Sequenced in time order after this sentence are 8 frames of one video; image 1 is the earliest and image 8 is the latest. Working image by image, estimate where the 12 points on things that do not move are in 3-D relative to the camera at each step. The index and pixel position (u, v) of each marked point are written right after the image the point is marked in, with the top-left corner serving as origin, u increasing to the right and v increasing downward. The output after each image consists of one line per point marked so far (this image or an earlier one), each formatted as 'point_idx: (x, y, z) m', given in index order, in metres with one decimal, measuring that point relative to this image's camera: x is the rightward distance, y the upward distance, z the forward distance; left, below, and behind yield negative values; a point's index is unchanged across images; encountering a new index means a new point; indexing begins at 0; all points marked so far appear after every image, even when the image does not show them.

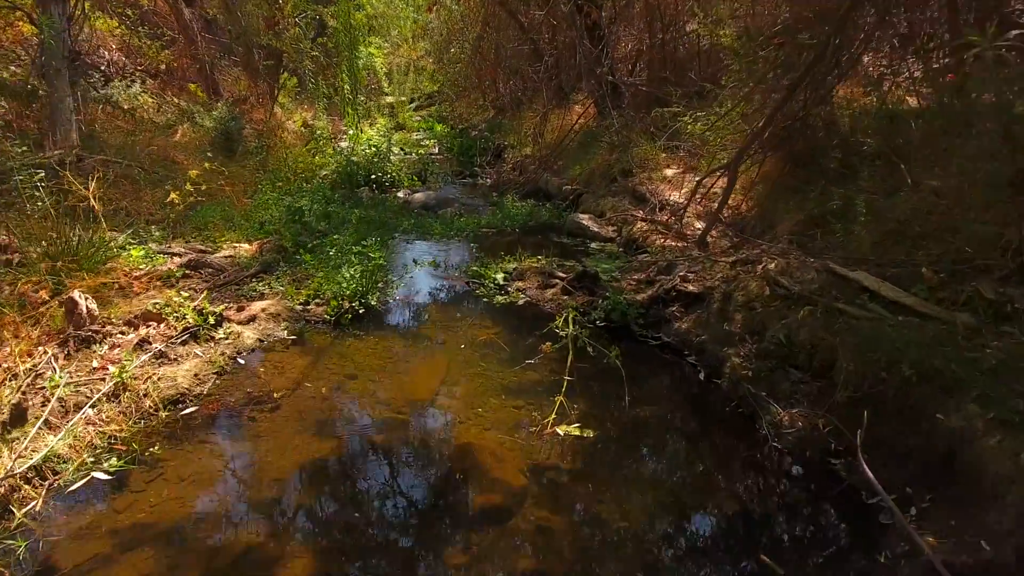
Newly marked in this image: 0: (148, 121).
0: (-6.8, +3.1, +12.2) m
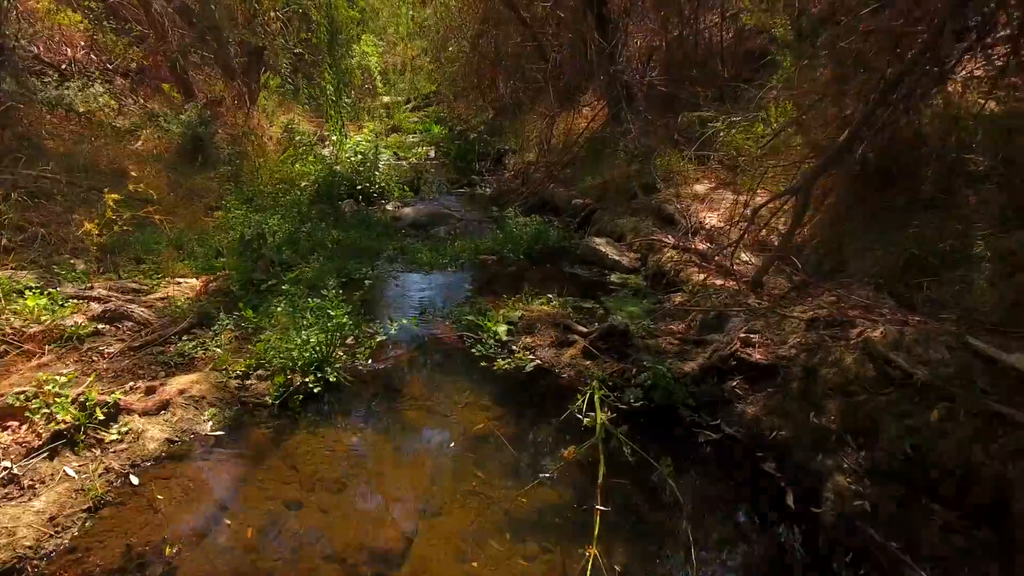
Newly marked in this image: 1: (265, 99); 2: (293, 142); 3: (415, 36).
0: (-6.7, +2.7, +10.9) m
1: (-5.4, +4.1, +14.3) m
2: (-4.0, +2.7, +11.9) m
3: (-2.9, +7.7, +20.0) m
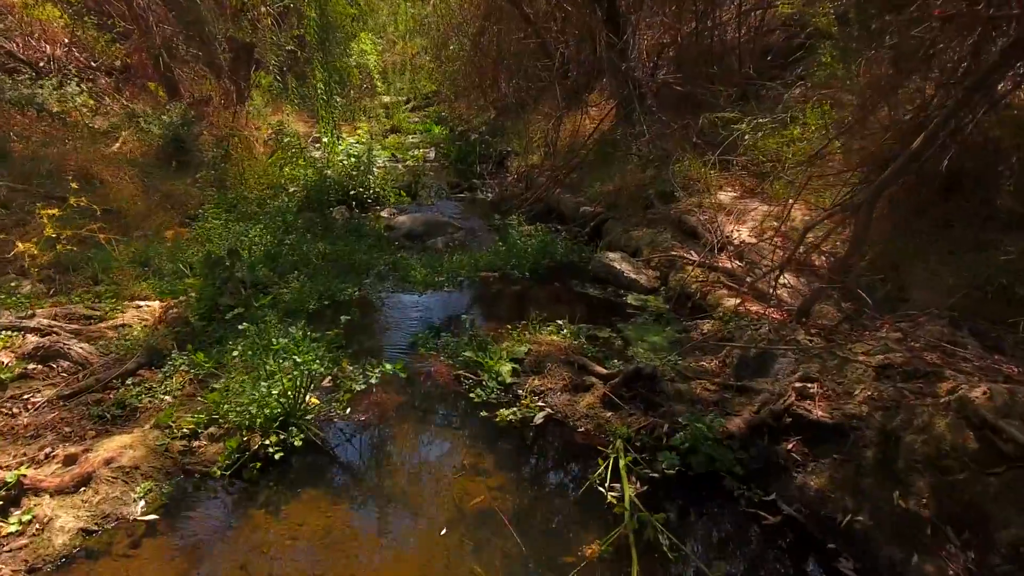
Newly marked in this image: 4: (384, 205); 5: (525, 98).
0: (-6.7, +2.5, +10.2) m
1: (-5.3, +3.9, +13.6) m
2: (-3.9, +2.5, +11.2) m
3: (-2.8, +7.5, +19.3) m
4: (-2.1, +1.4, +11.0) m
5: (+0.3, +3.5, +12.1) m
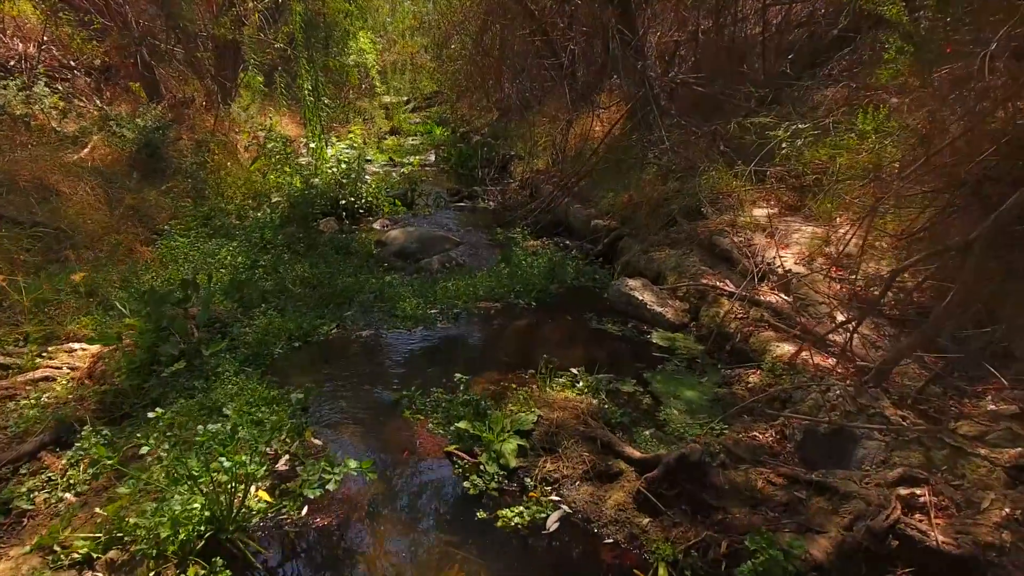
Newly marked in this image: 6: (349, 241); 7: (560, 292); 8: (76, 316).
0: (-6.6, +2.3, +9.3) m
1: (-5.2, +3.7, +12.7) m
2: (-3.9, +2.2, +10.3) m
3: (-2.7, +7.2, +18.5) m
4: (-2.1, +1.1, +10.1) m
5: (+0.3, +3.3, +11.3) m
6: (-1.9, +0.5, +7.7) m
7: (+0.4, 0.0, +5.9) m
8: (-3.2, -0.2, +4.8) m
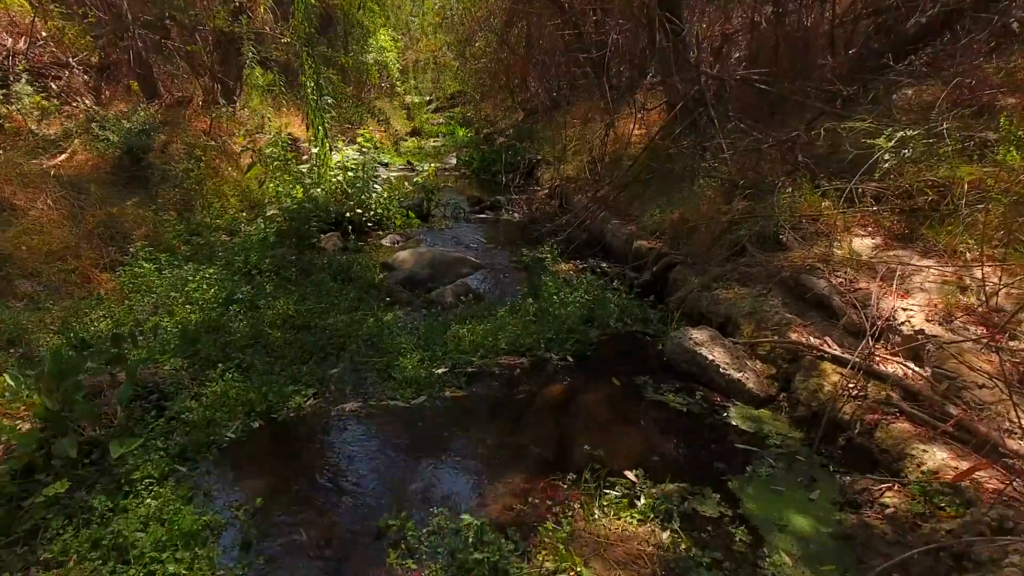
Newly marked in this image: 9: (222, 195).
0: (-6.3, +2.0, +8.4) m
1: (-4.8, +3.4, +11.7) m
2: (-3.5, +1.9, +9.2) m
3: (-2.0, +6.9, +17.3) m
4: (-1.7, +0.8, +9.0) m
5: (+0.8, +2.9, +10.0) m
6: (-1.6, +0.2, +6.6) m
7: (+0.7, -0.4, +4.7) m
8: (-3.0, -0.5, +3.7) m
9: (-3.7, +1.2, +8.4) m
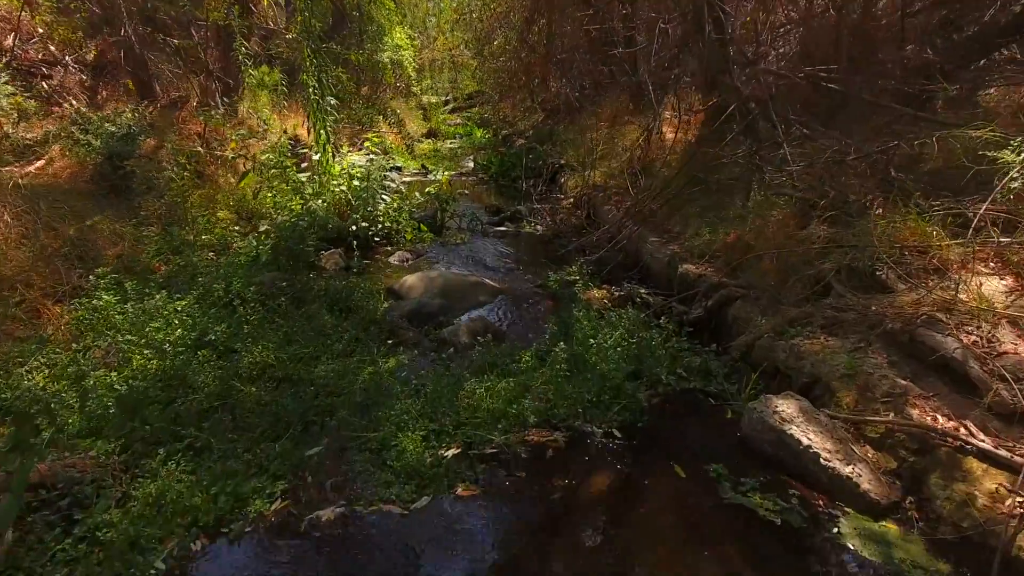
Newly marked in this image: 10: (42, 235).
0: (-6.0, +1.7, +7.6) m
1: (-4.4, +3.1, +10.9) m
2: (-3.2, +1.7, +8.4) m
3: (-1.5, +6.6, +16.4) m
4: (-1.4, +0.5, +8.1) m
5: (+1.1, +2.6, +9.1) m
6: (-1.4, -0.1, +5.6) m
7: (+0.8, -0.7, +3.7) m
8: (-2.9, -0.8, +2.8) m
9: (-3.5, +0.9, +7.6) m
10: (-4.2, +0.5, +5.8) m
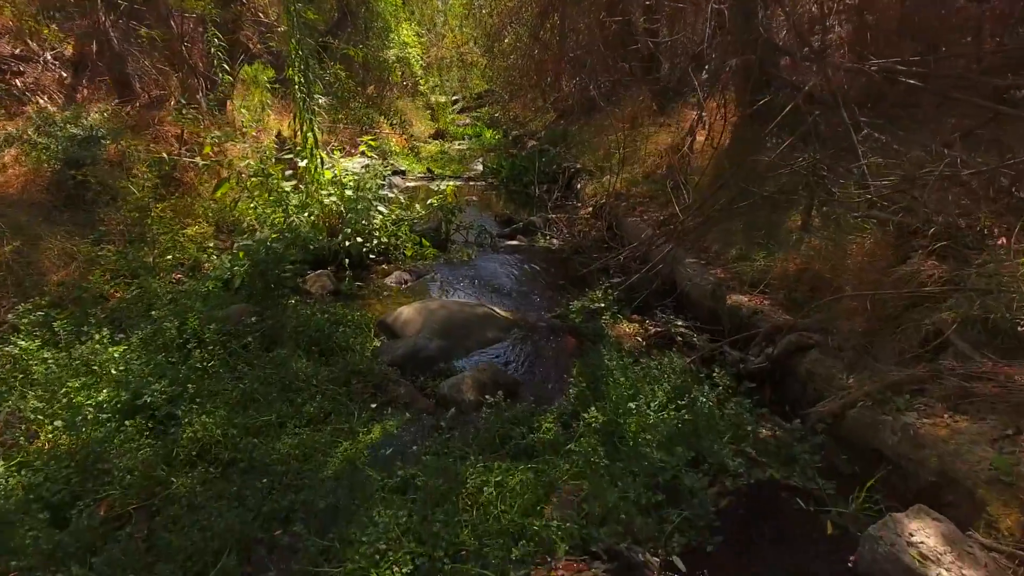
0: (-5.9, +1.5, +6.7) m
1: (-4.2, +2.9, +9.9) m
2: (-3.0, +1.4, +7.4) m
3: (-1.2, +6.4, +15.5) m
4: (-1.3, +0.3, +7.1) m
5: (+1.3, +2.4, +8.1) m
6: (-1.3, -0.3, +4.7) m
7: (+0.9, -1.0, +2.7) m
8: (-2.8, -1.0, +1.9) m
9: (-3.3, +0.7, +6.6) m
10: (-4.0, +0.2, +4.8) m
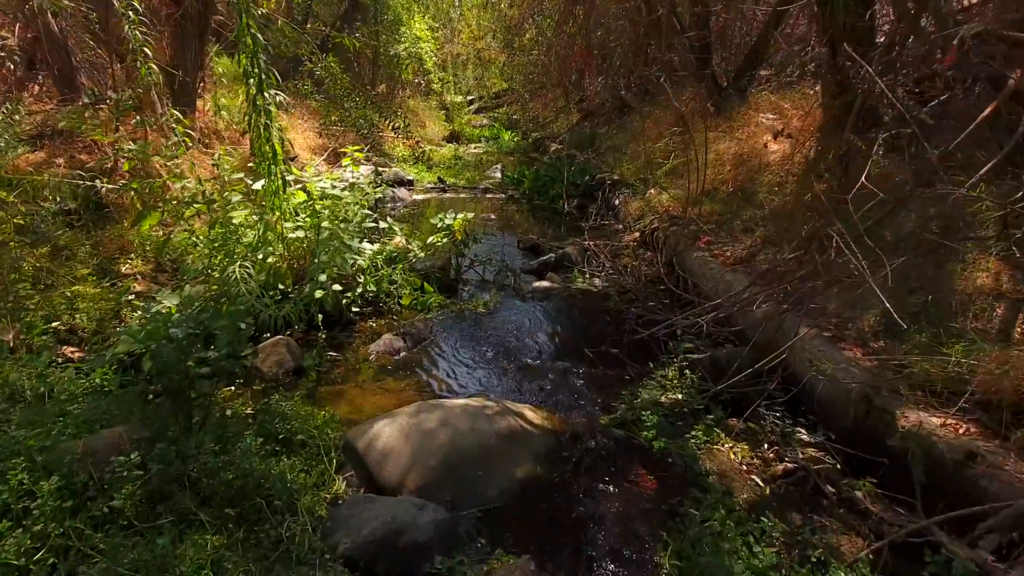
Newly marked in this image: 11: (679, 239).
0: (-5.6, +1.0, +4.9) m
1: (-3.8, +2.4, +8.2) m
2: (-2.8, +0.9, +5.6) m
3: (-0.7, +5.9, +13.6) m
4: (-1.0, -0.2, +5.3) m
5: (+1.6, +1.8, +6.2) m
6: (-1.1, -0.8, +2.8) m
7: (+1.1, -1.5, +0.8) m
8: (-2.7, -1.6, +0.1) m
9: (-3.1, +0.2, +4.8) m
10: (-3.8, -0.3, +3.1) m
11: (+1.7, +0.4, +6.3) m
